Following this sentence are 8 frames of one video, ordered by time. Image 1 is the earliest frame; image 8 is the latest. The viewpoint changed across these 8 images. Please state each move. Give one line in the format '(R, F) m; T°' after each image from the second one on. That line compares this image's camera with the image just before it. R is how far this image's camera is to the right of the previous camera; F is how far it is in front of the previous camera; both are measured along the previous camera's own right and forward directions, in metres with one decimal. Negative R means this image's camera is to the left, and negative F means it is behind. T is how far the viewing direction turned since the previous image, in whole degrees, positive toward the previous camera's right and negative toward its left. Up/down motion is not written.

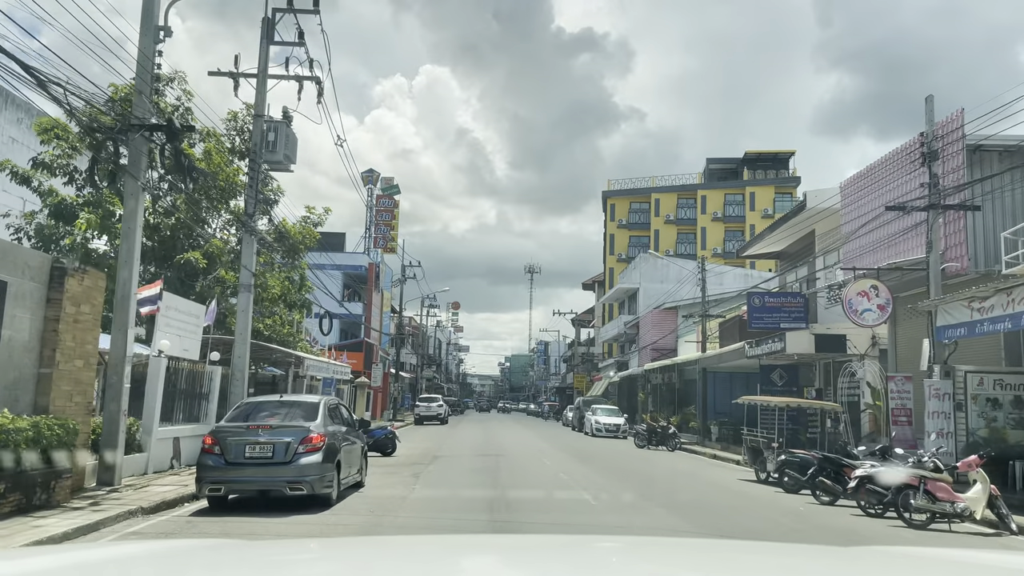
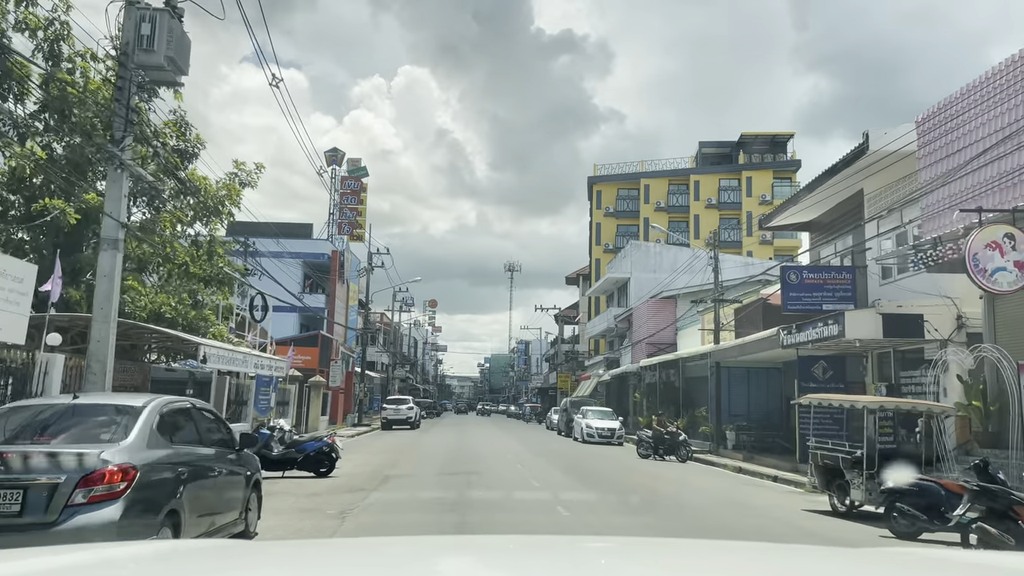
(+0.1, +4.5) m; +1°
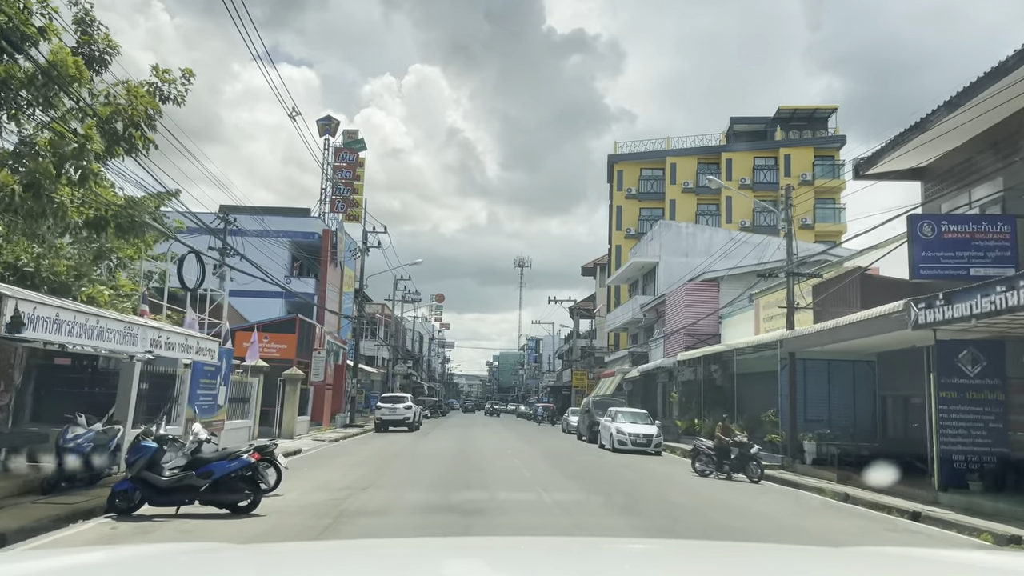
(-0.2, +5.0) m; -1°
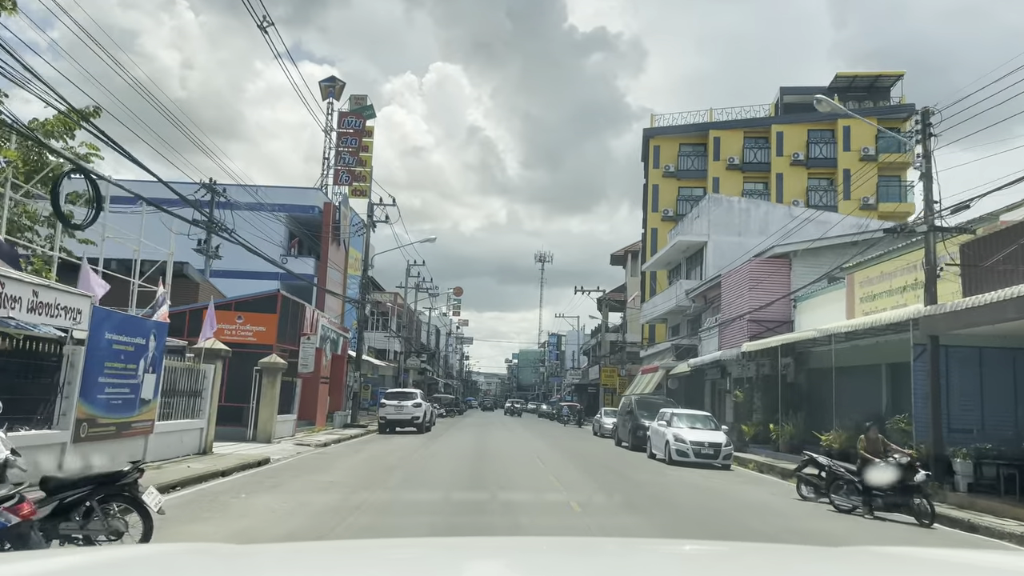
(-0.3, +4.9) m; -1°
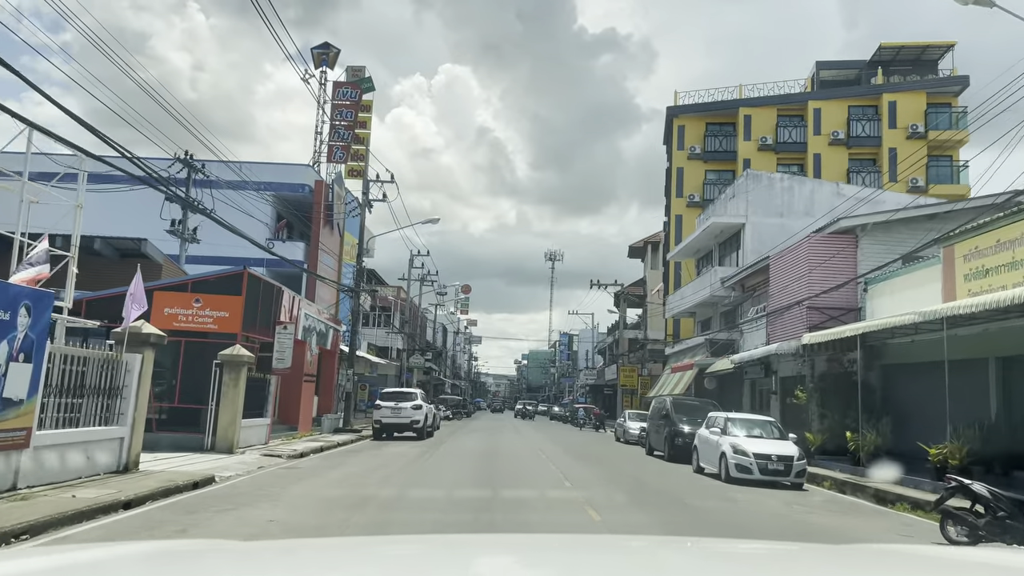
(-0.2, +3.8) m; -1°
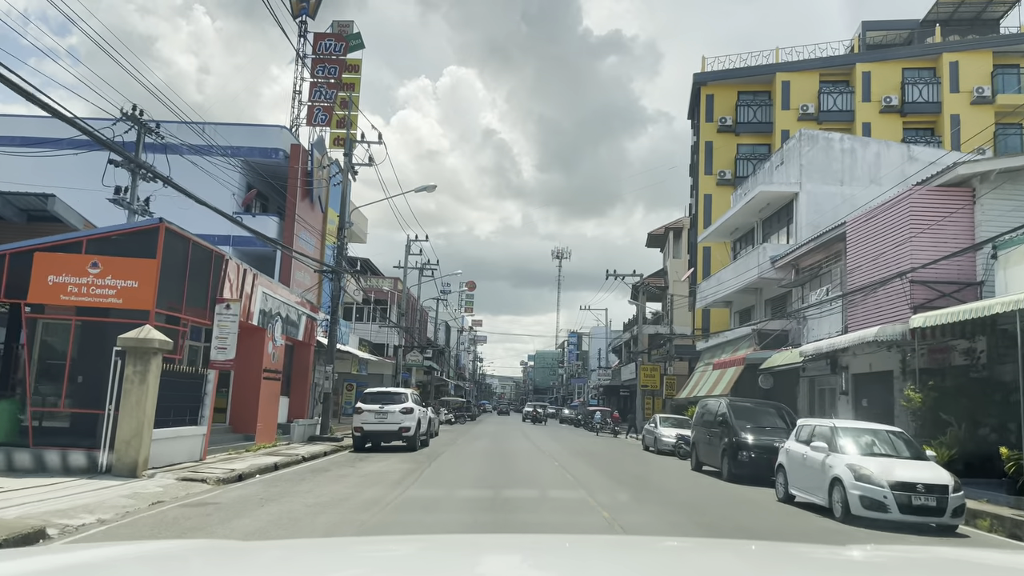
(-0.2, +4.7) m; 0°
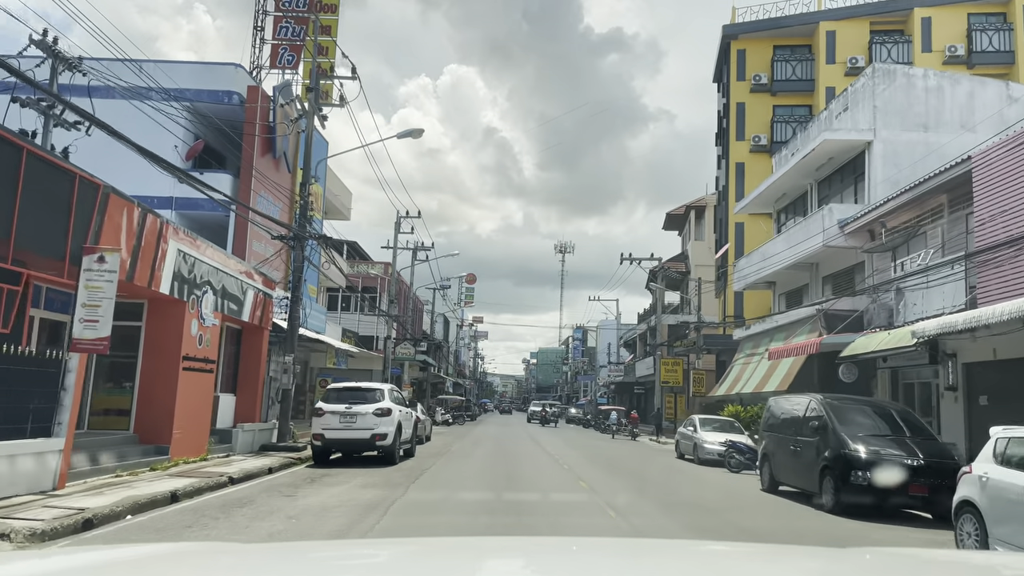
(-0.1, +4.9) m; 0°
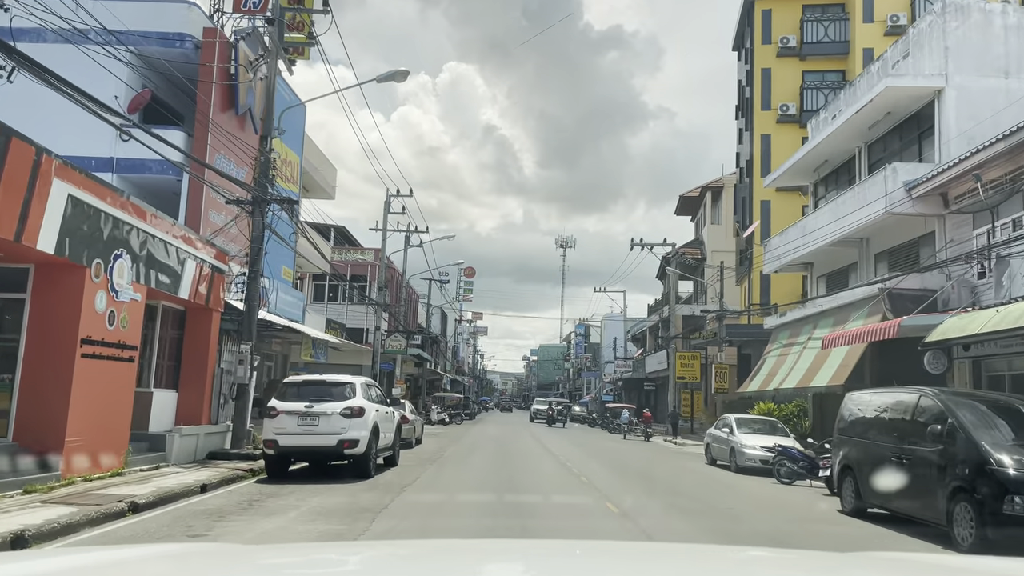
(-0.1, +3.3) m; 0°
